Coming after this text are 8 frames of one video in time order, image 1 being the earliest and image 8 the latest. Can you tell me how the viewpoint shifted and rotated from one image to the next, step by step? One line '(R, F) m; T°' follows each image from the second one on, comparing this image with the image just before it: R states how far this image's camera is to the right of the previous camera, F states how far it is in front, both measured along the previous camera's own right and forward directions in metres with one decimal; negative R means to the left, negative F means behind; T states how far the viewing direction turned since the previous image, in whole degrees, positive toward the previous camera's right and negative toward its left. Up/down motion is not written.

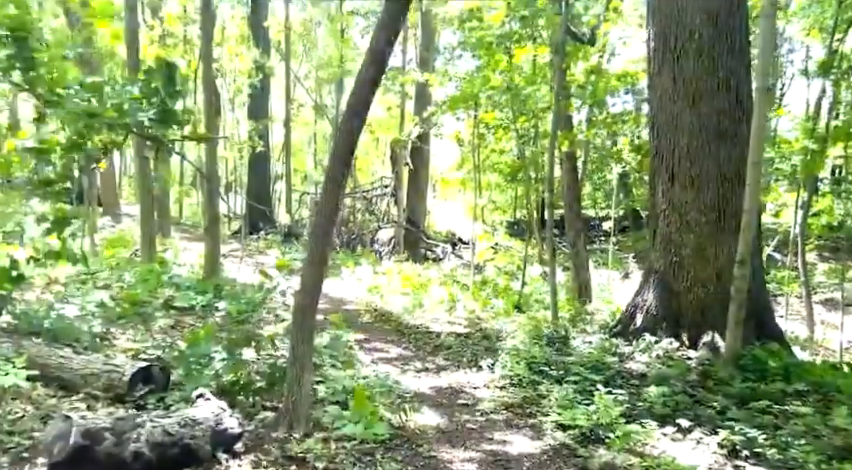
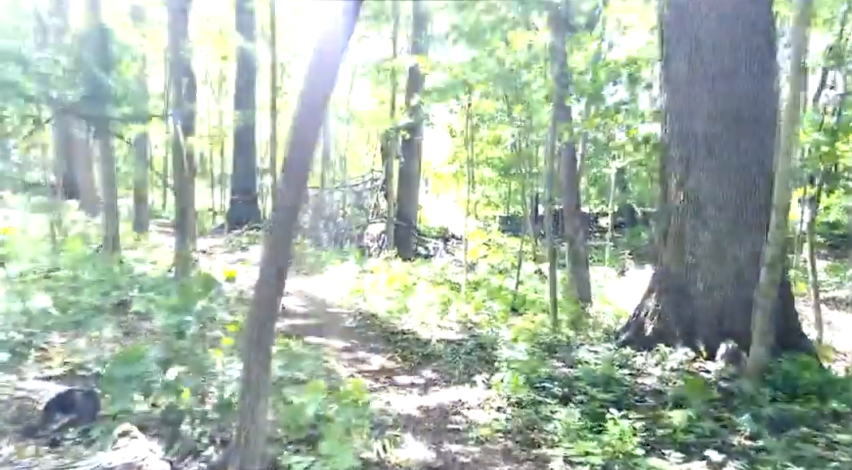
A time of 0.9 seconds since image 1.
(0.0, +0.8) m; +1°
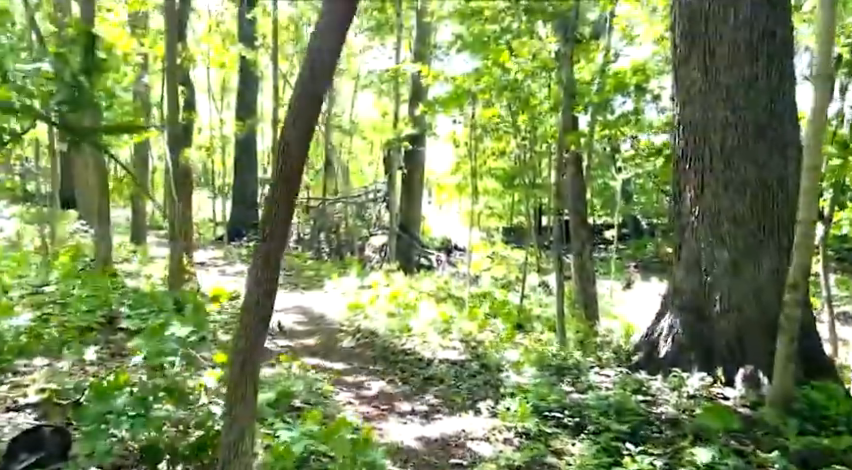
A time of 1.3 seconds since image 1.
(0.0, +0.3) m; 0°
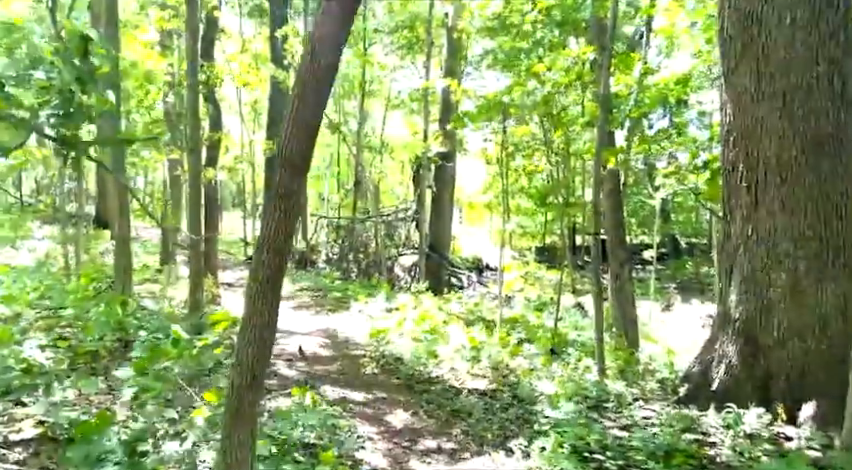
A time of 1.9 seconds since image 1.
(0.0, +0.5) m; -2°
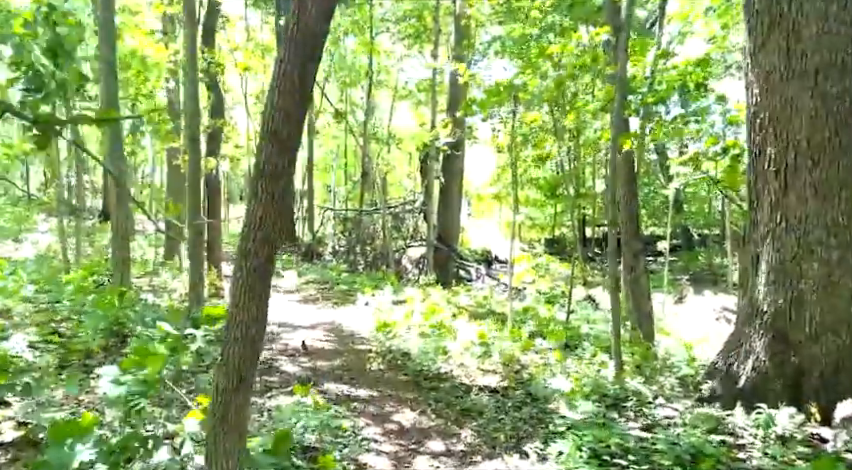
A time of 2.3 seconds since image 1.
(0.0, +0.3) m; -1°
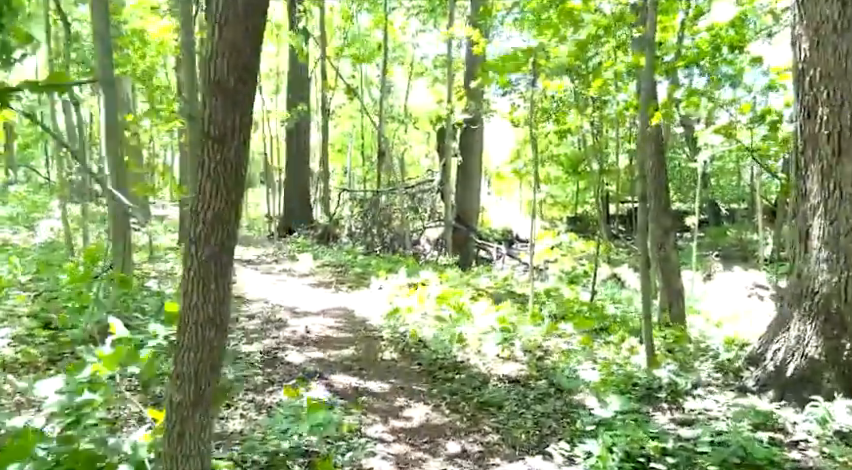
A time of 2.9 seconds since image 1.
(+0.1, +0.5) m; -2°
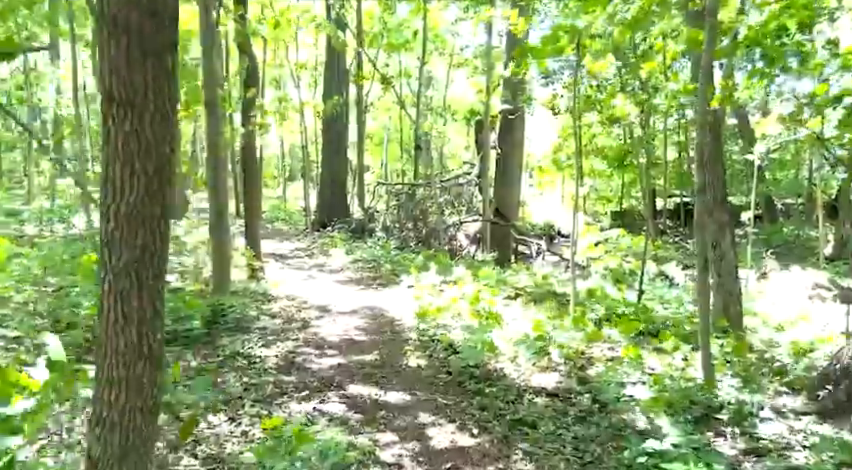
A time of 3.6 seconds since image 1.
(+0.1, +0.6) m; -3°
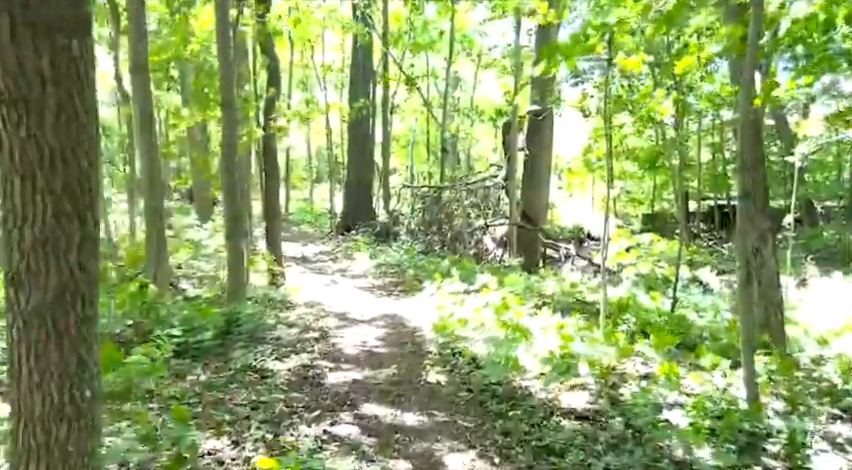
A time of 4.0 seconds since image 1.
(+0.1, +0.4) m; -2°
